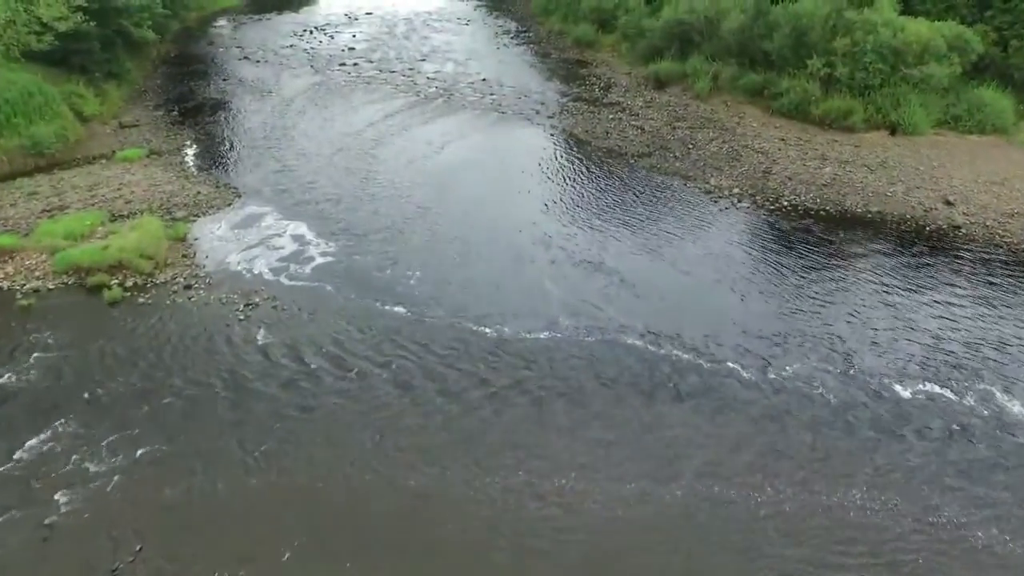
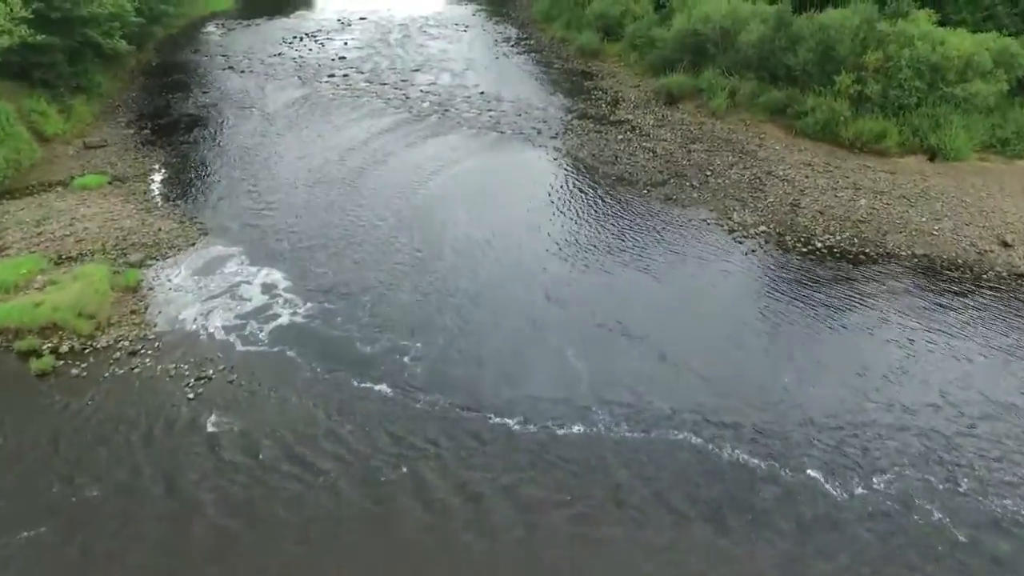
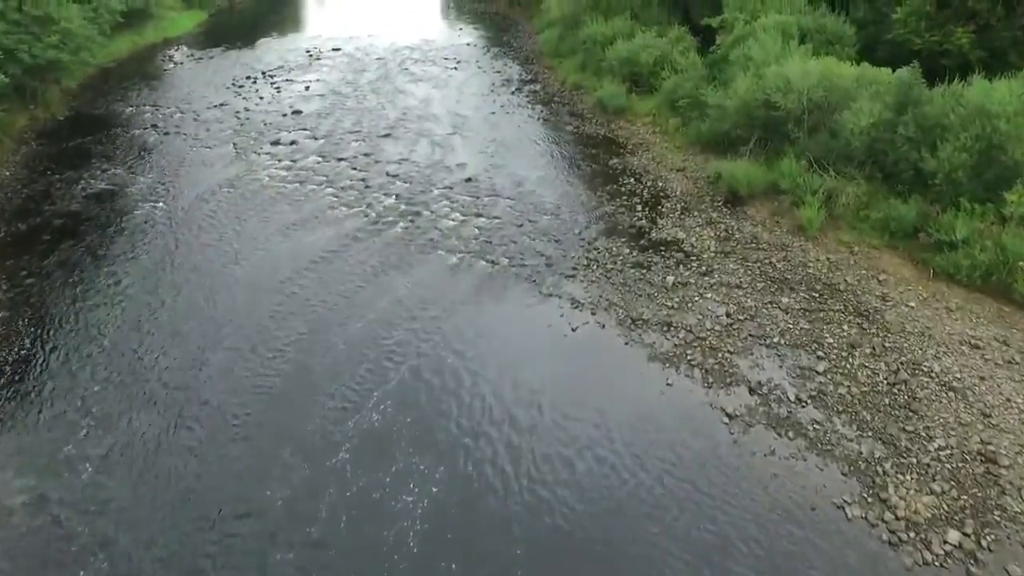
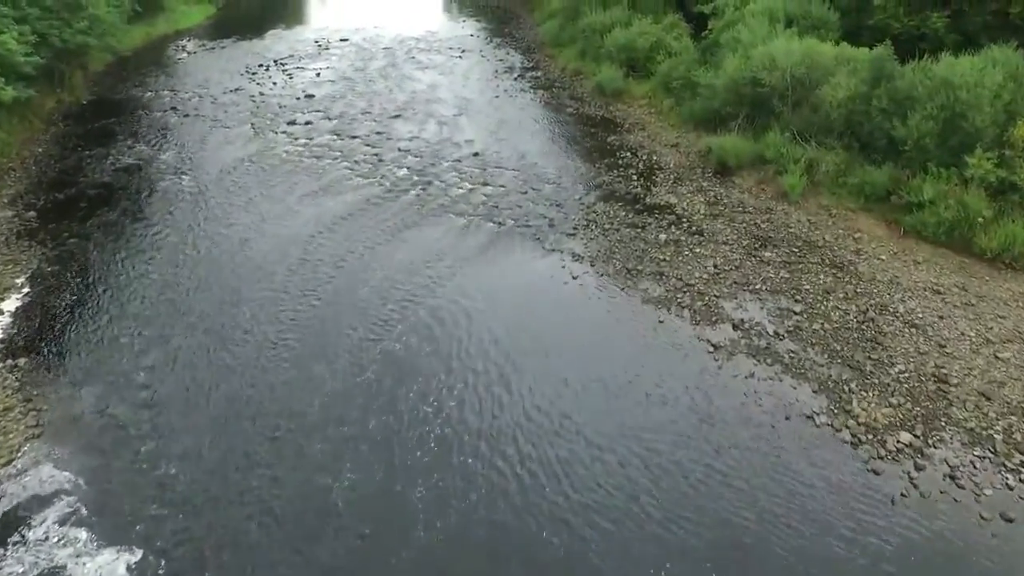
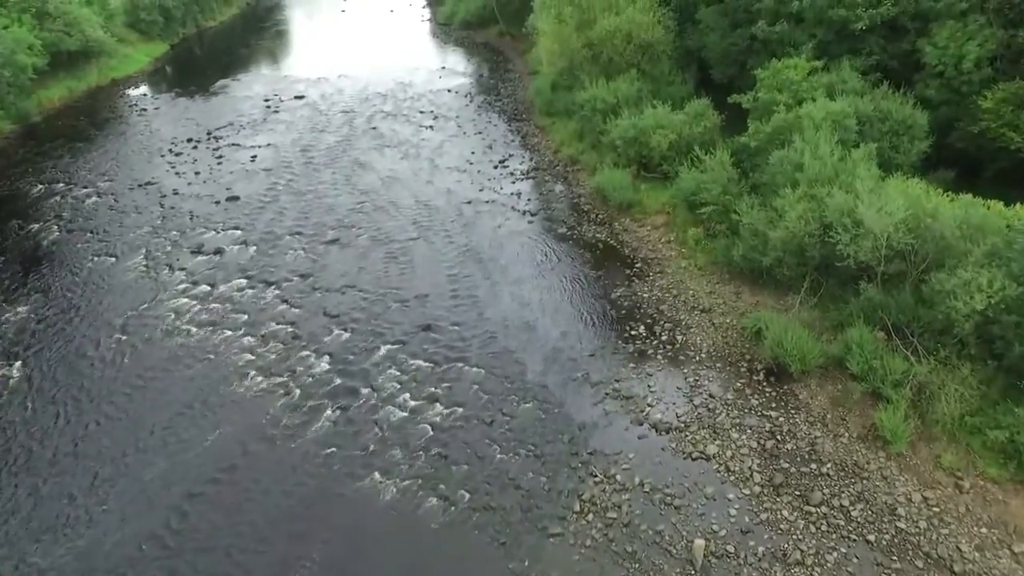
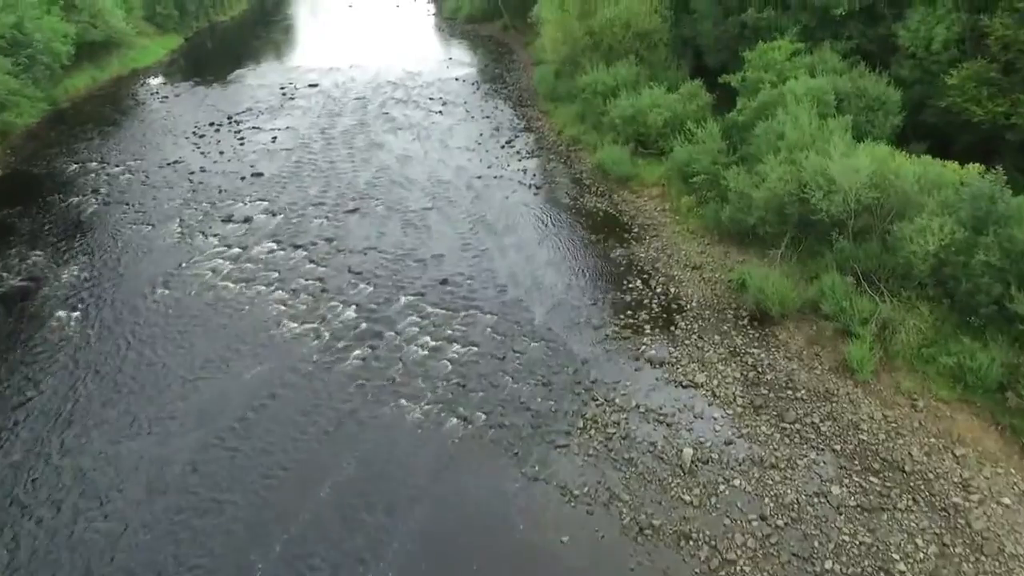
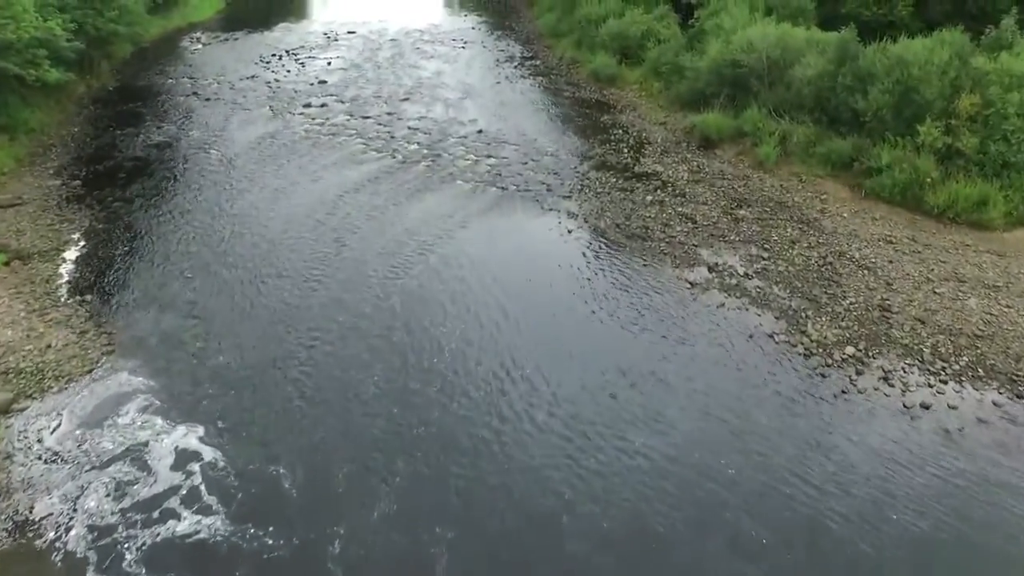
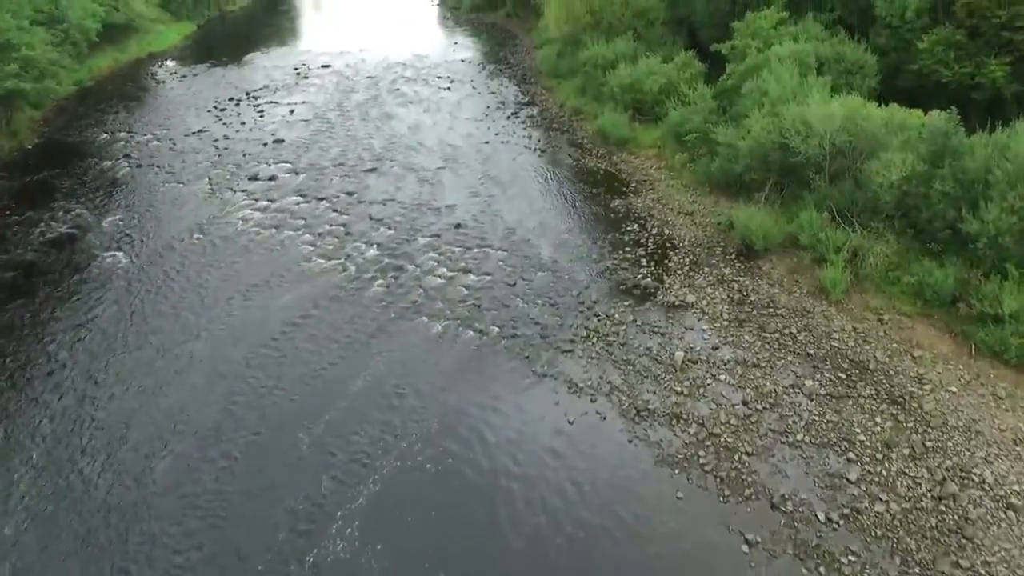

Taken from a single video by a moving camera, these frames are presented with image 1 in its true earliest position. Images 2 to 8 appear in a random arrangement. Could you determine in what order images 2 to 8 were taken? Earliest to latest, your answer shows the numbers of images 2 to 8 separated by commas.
2, 7, 4, 3, 8, 6, 5
